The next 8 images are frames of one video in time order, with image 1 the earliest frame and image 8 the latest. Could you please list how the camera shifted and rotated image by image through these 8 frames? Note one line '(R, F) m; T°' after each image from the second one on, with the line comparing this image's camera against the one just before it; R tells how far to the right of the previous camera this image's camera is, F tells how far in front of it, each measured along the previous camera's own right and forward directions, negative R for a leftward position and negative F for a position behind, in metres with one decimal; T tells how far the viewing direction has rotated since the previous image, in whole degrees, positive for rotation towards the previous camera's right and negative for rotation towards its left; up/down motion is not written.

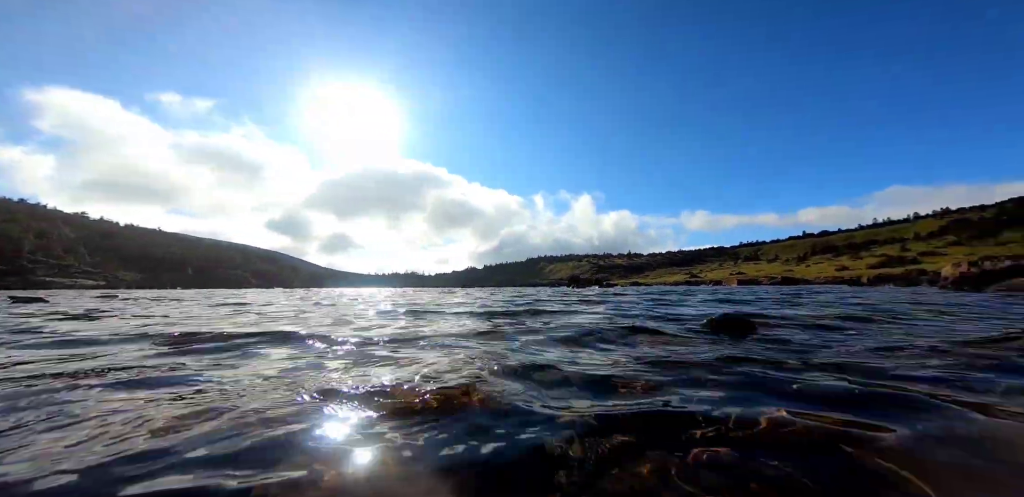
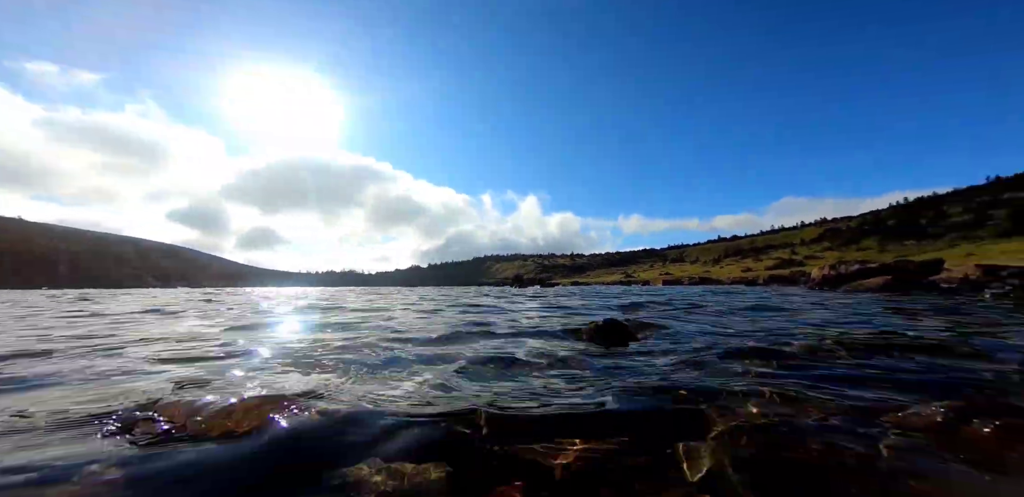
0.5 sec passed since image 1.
(+0.5, -2.7) m; +7°
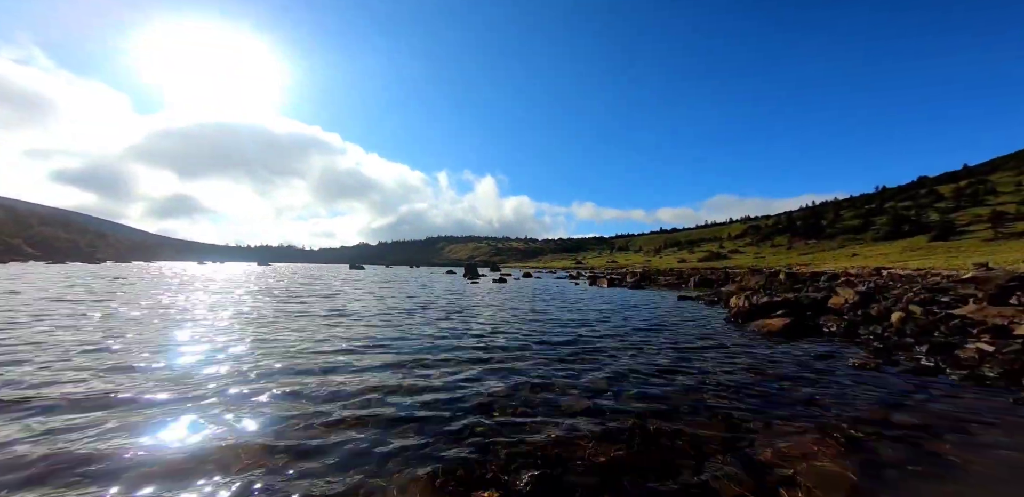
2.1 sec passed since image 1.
(+0.1, -2.4) m; +6°
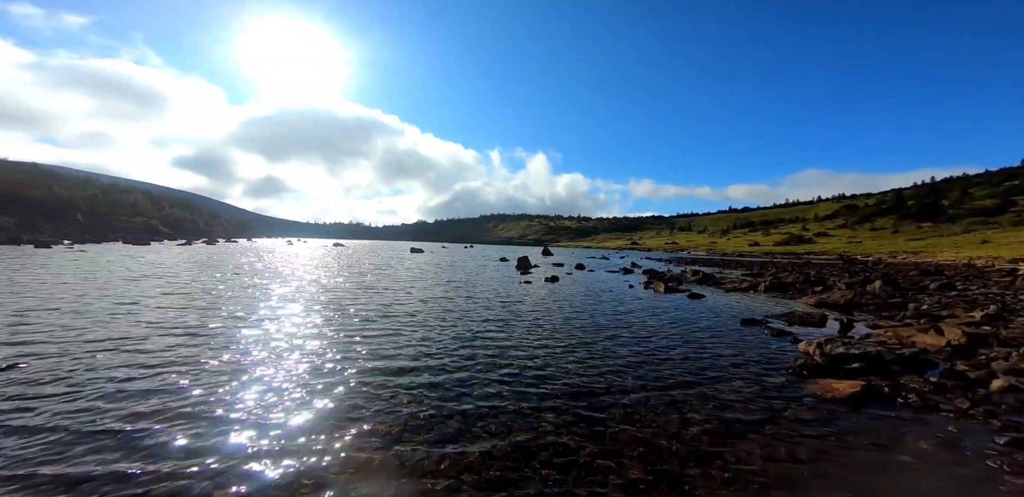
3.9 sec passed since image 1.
(-0.2, +2.8) m; -7°
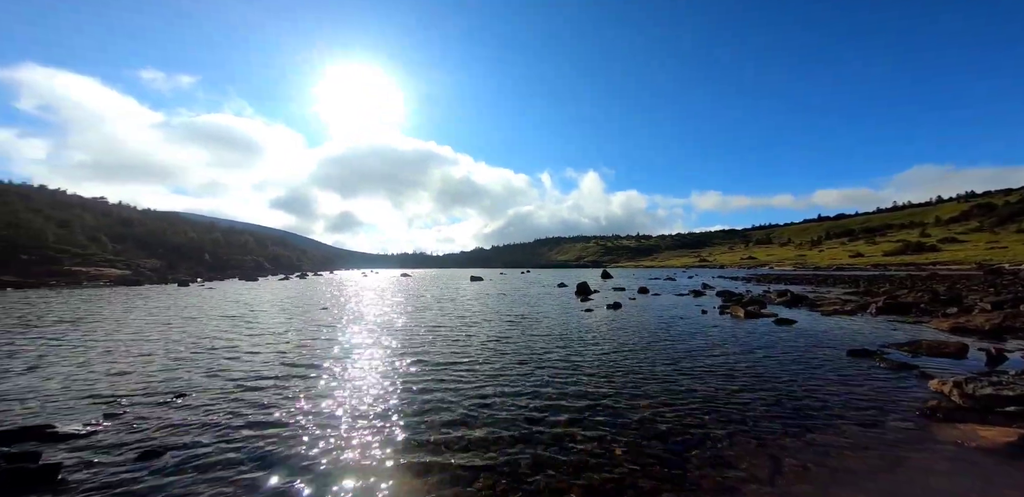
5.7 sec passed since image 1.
(-0.6, +3.5) m; -7°
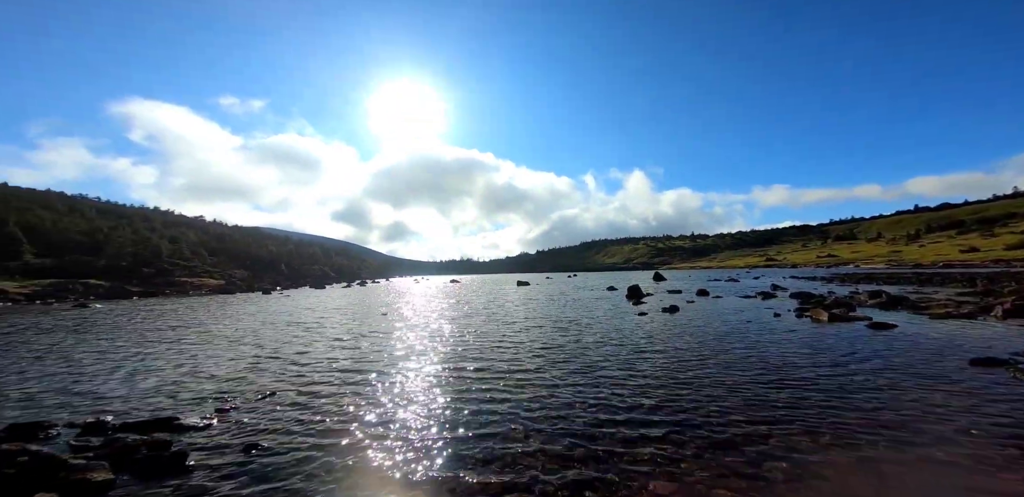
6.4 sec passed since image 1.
(-1.5, +1.6) m; -6°
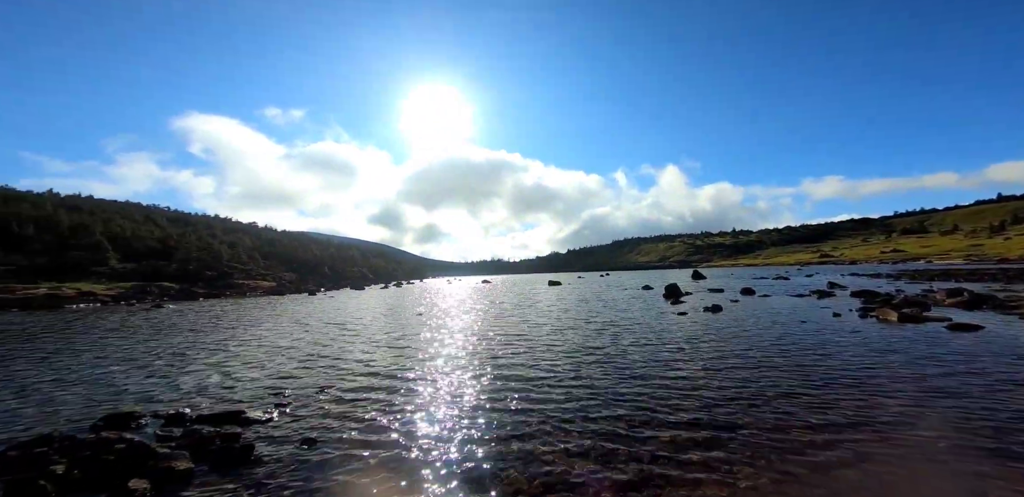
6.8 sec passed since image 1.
(-1.2, +1.1) m; -4°
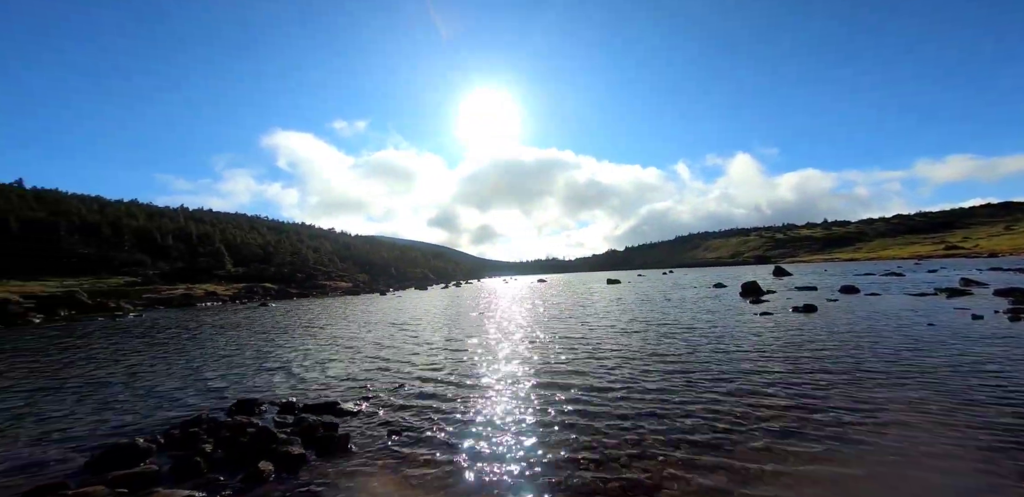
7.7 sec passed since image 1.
(-3.2, +0.5) m; -8°
